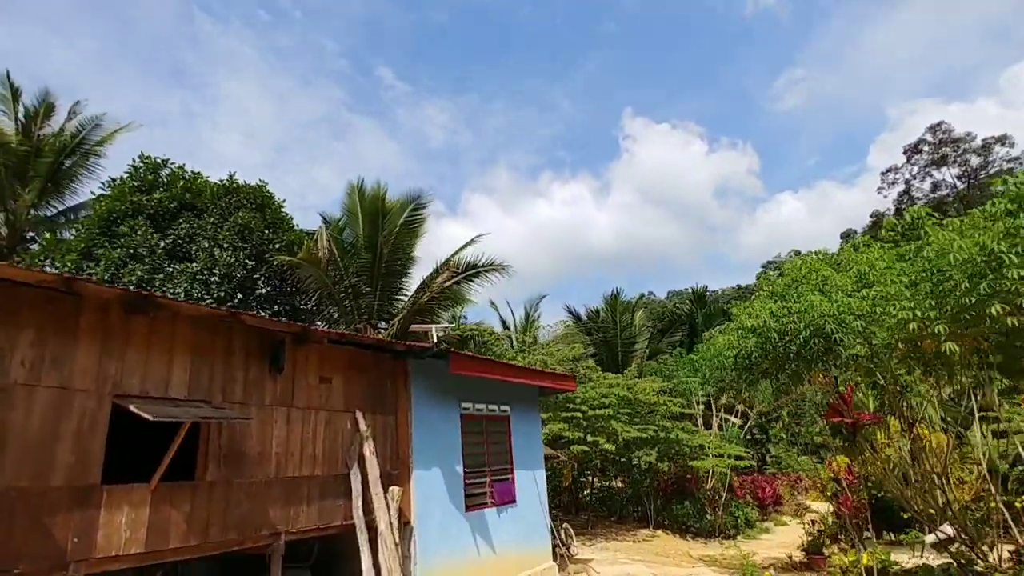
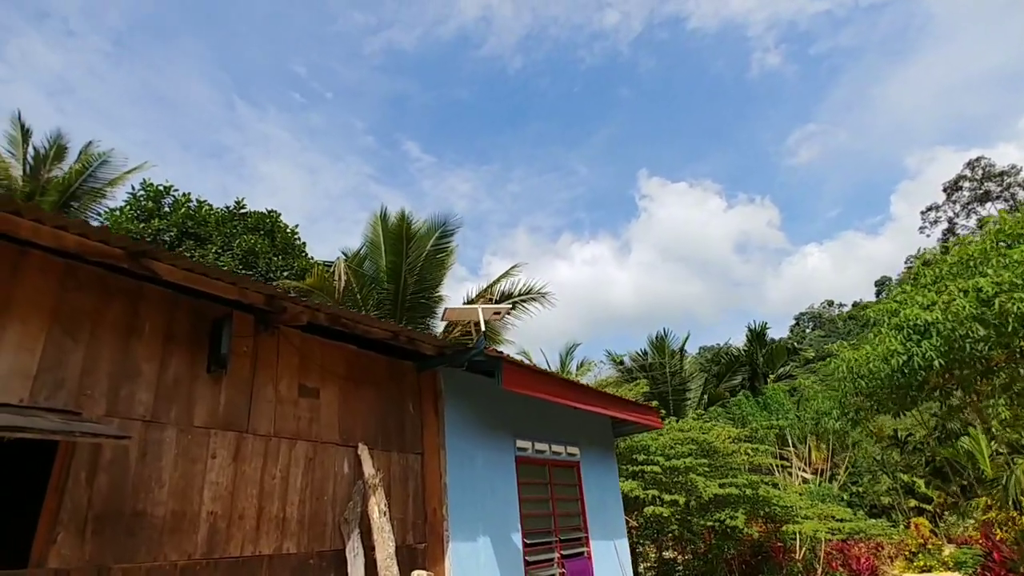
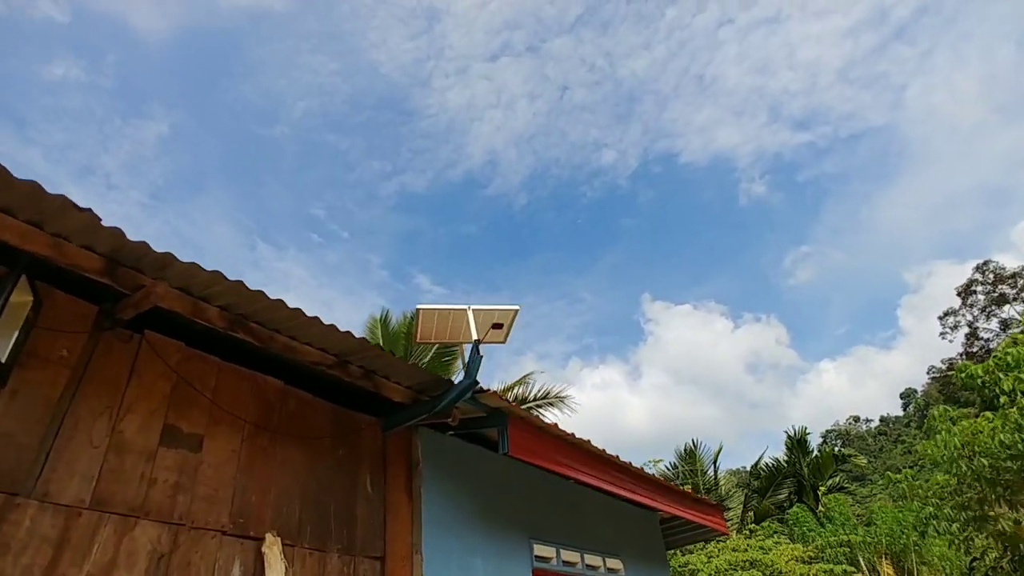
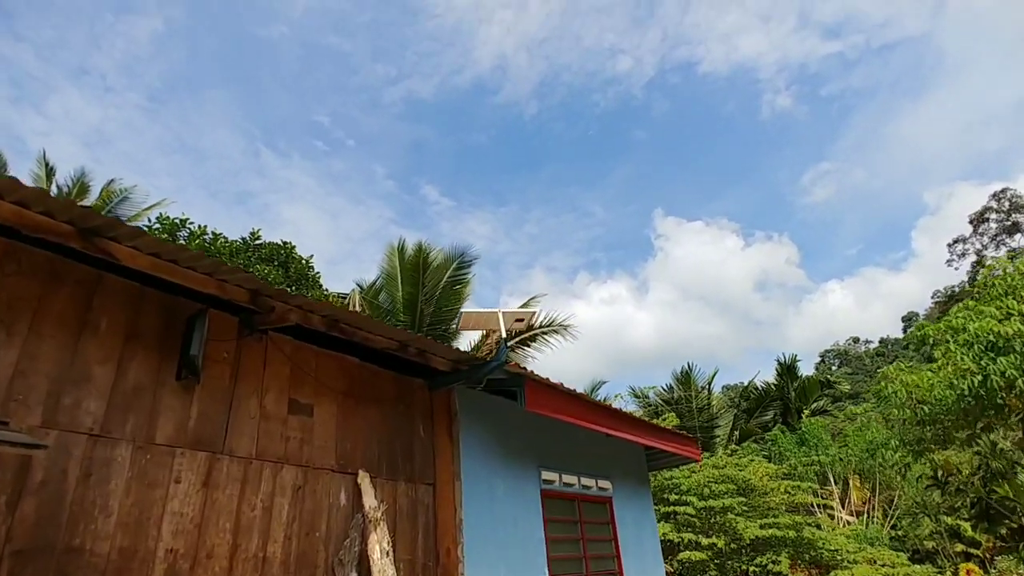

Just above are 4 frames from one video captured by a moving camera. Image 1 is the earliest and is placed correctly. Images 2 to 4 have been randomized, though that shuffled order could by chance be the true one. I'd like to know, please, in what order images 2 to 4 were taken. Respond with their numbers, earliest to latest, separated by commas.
2, 4, 3
